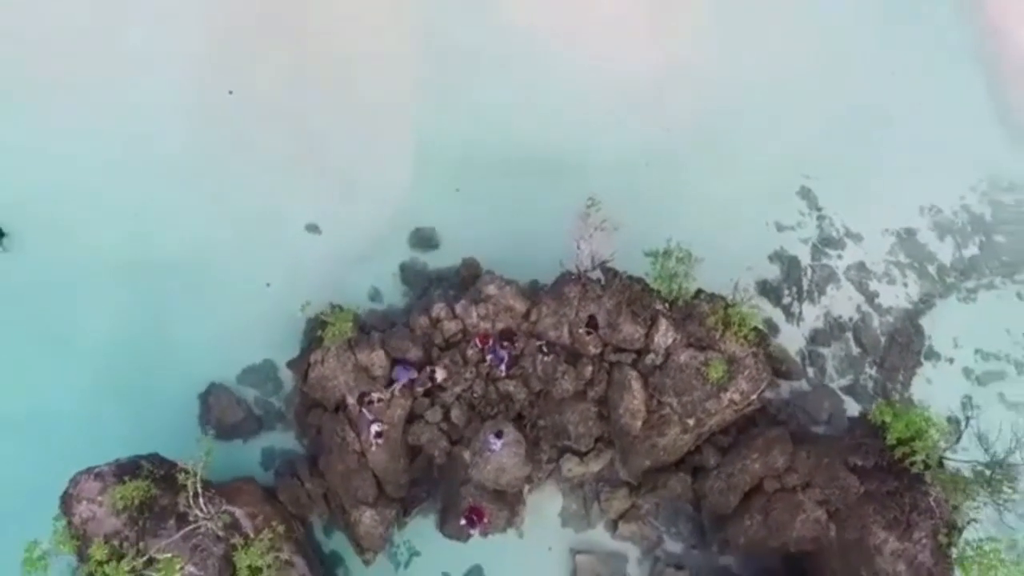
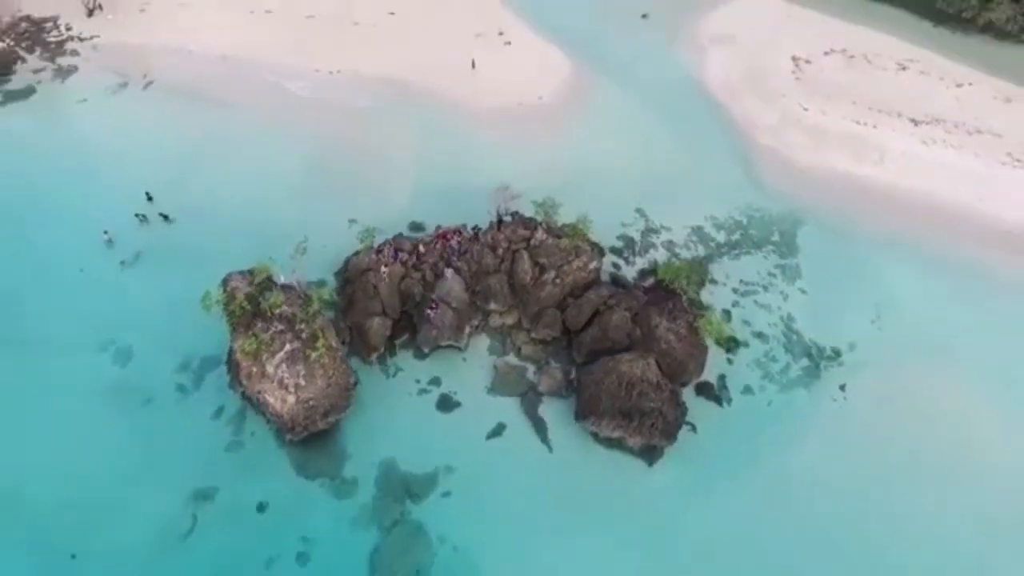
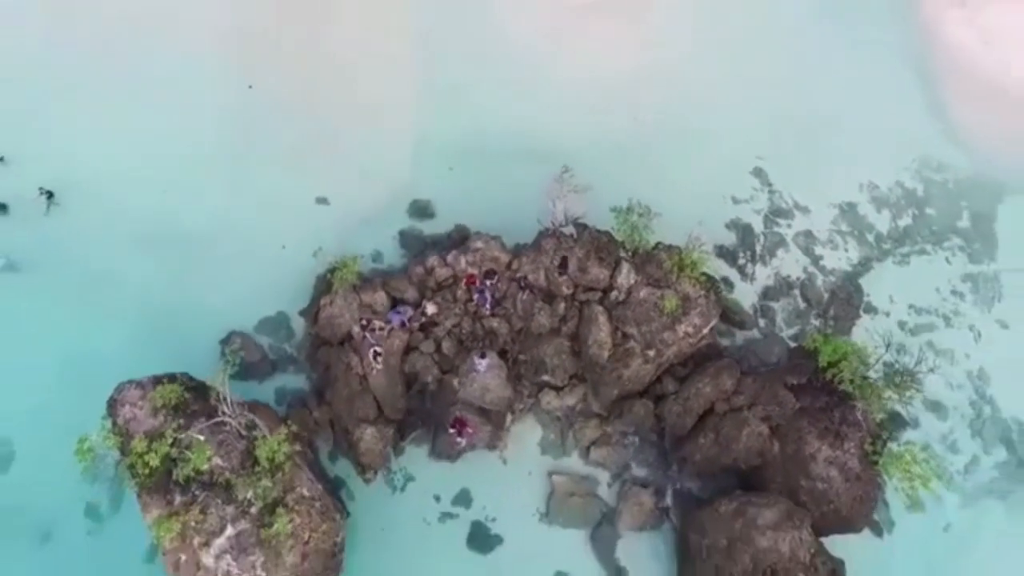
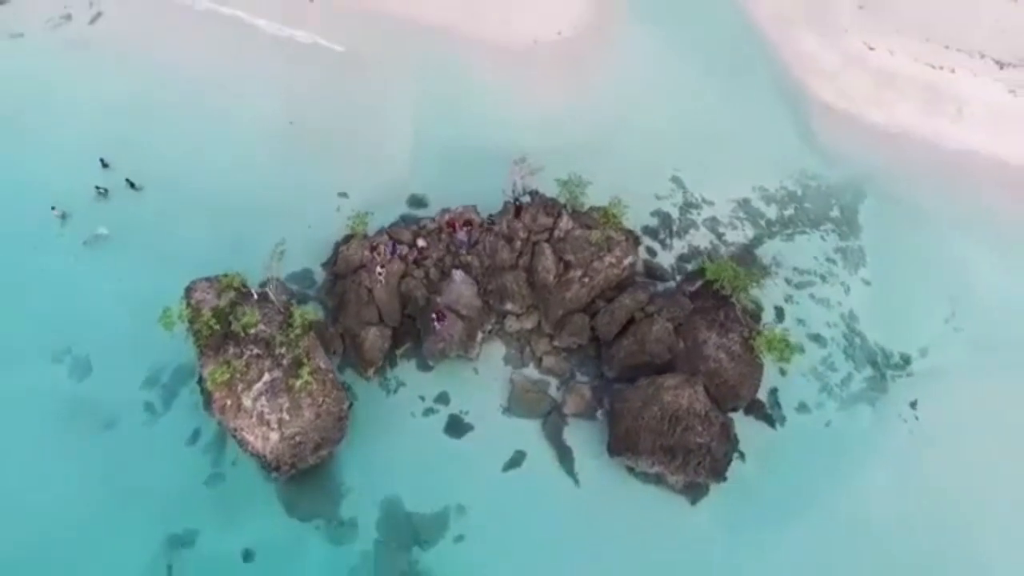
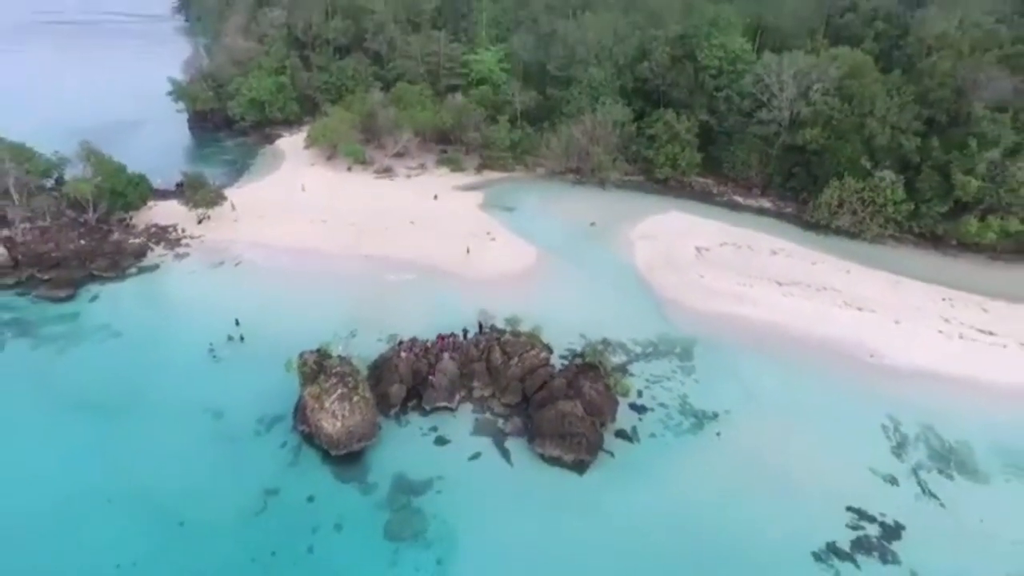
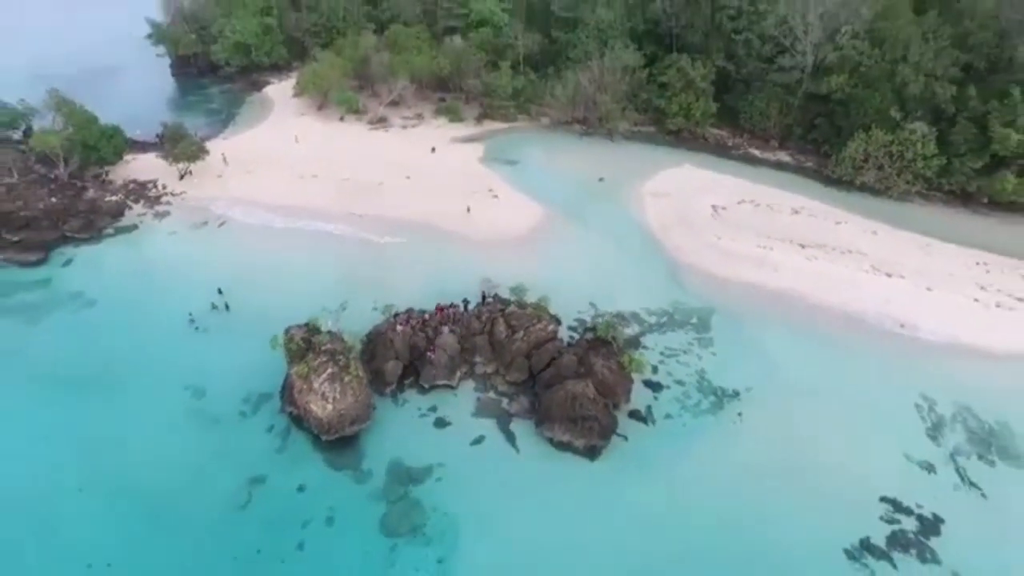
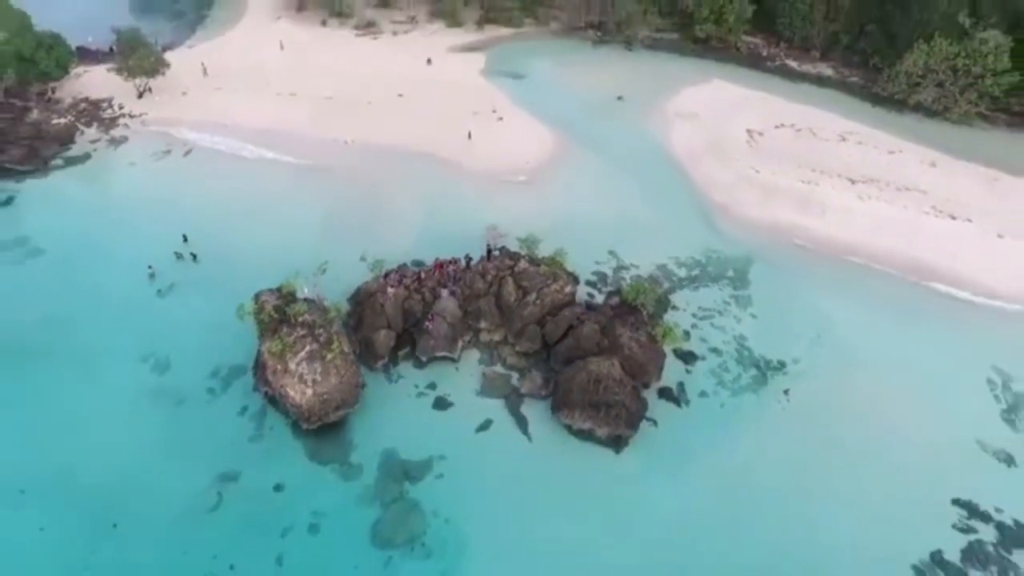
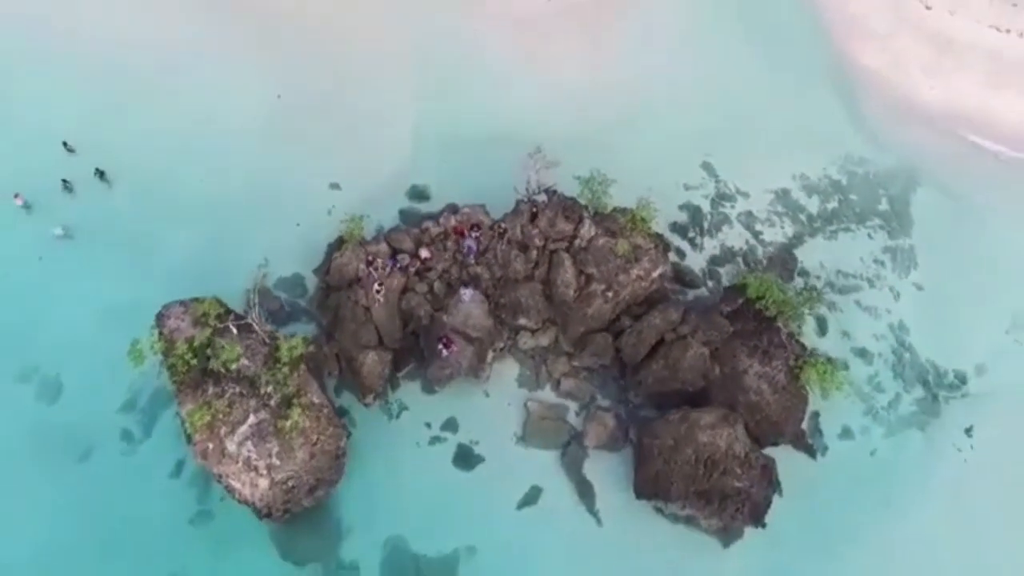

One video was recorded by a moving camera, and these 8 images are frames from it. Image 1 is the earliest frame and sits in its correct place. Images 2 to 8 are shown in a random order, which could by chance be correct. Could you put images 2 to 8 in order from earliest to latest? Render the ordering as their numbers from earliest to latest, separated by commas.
3, 8, 4, 2, 7, 6, 5
